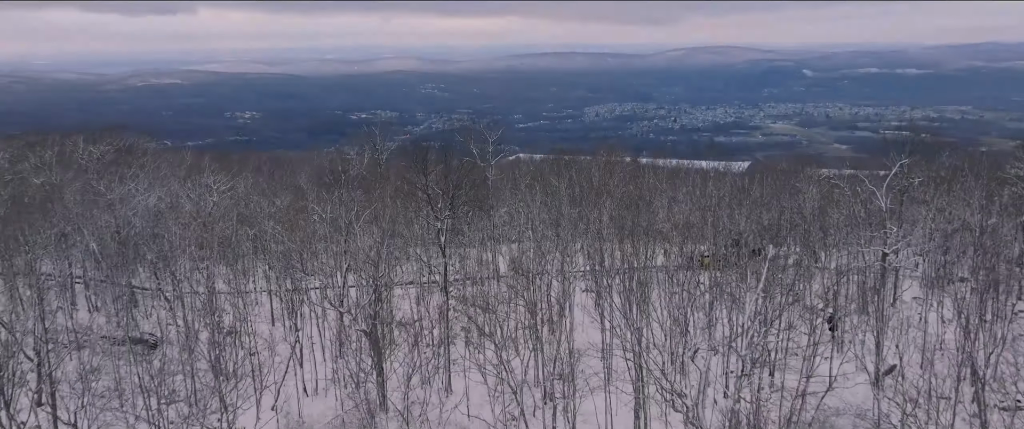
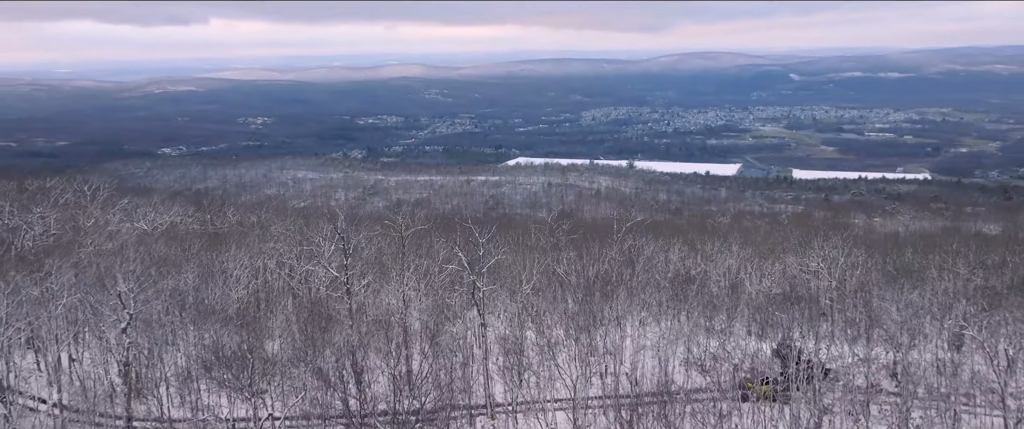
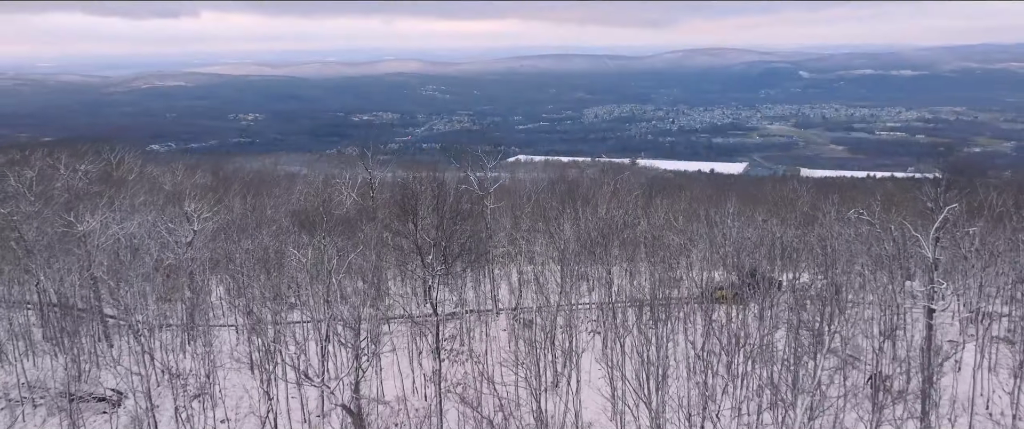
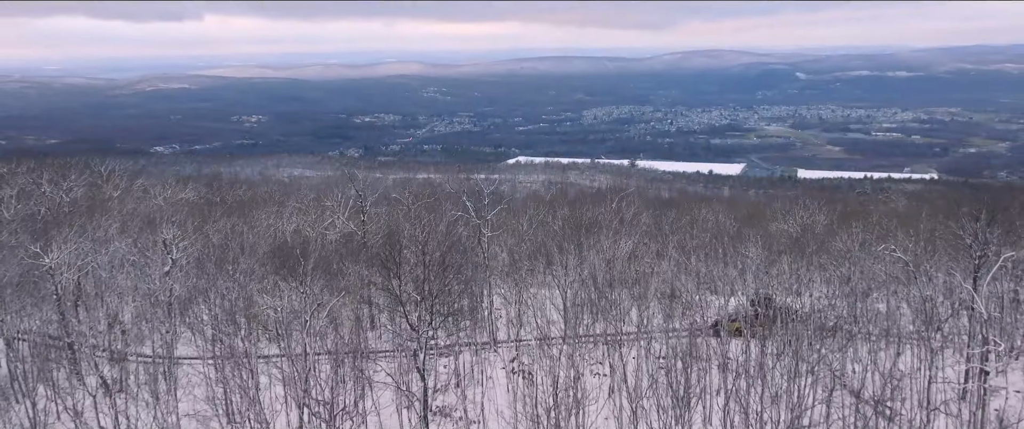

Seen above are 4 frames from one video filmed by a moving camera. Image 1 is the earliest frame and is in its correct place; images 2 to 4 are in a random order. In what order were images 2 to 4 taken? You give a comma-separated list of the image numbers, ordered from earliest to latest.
3, 4, 2
